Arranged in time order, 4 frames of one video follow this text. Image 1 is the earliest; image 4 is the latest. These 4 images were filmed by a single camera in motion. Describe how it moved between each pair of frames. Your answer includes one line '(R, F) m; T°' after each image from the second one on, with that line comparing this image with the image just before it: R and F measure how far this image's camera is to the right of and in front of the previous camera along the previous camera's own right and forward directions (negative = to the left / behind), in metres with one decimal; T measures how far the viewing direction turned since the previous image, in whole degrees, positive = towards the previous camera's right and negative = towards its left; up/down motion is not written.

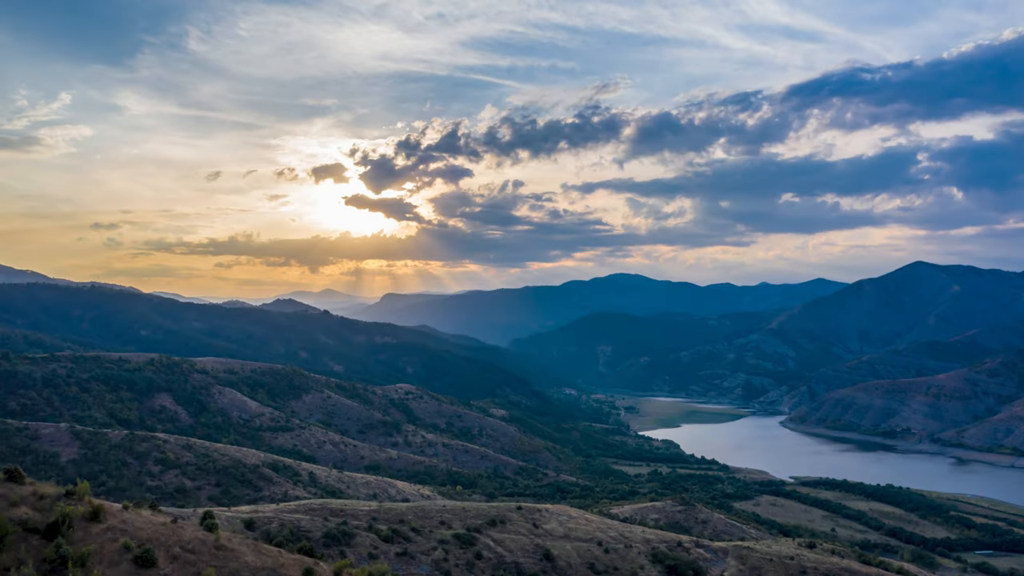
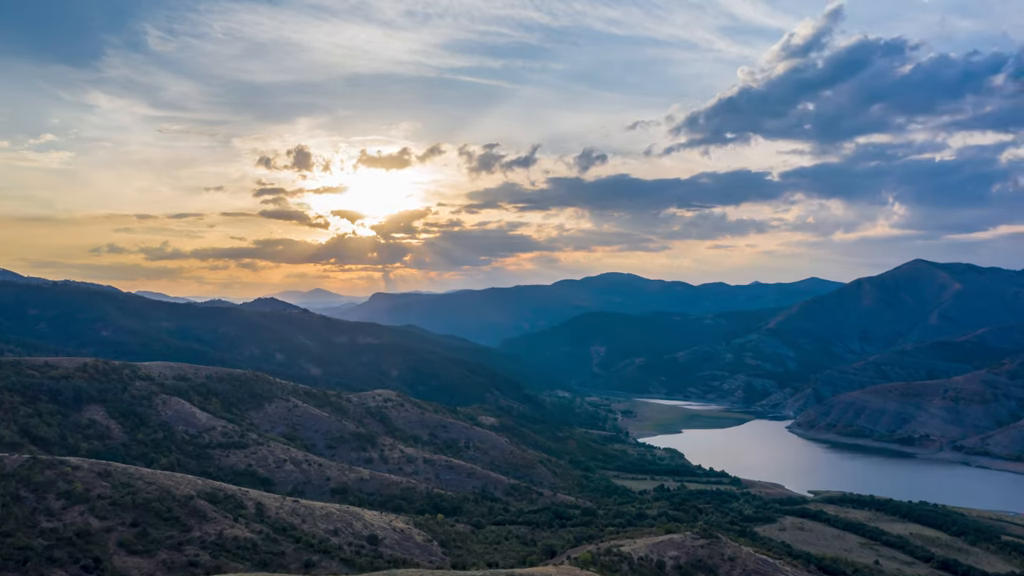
(0.0, +8.5) m; +1°
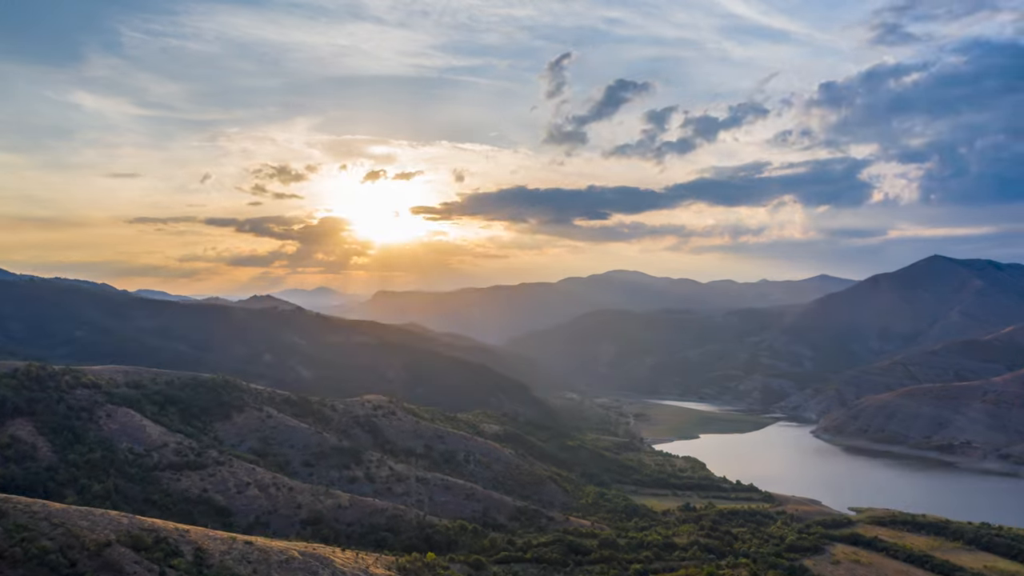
(-0.1, +8.5) m; 0°
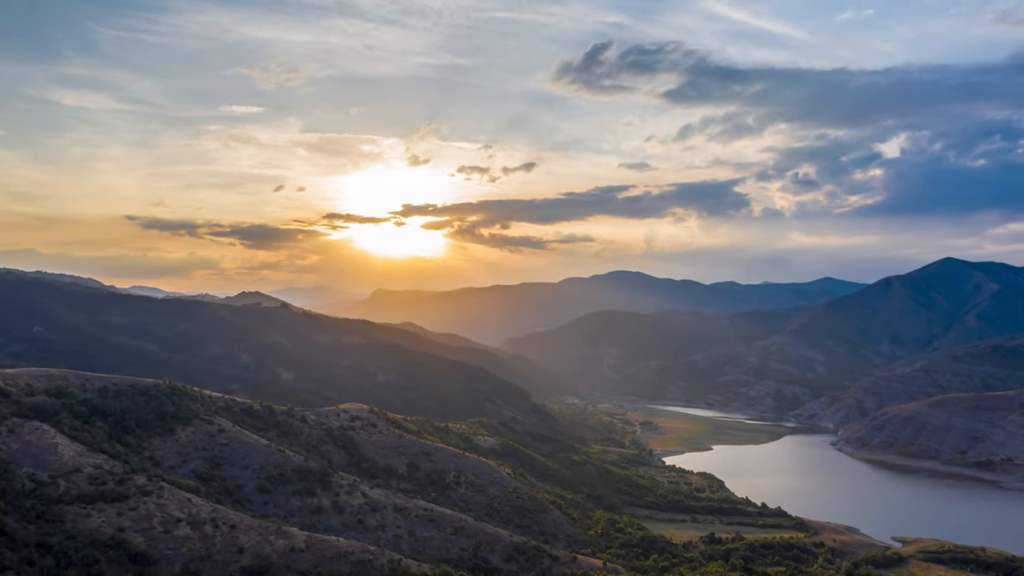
(0.0, +8.9) m; 0°
